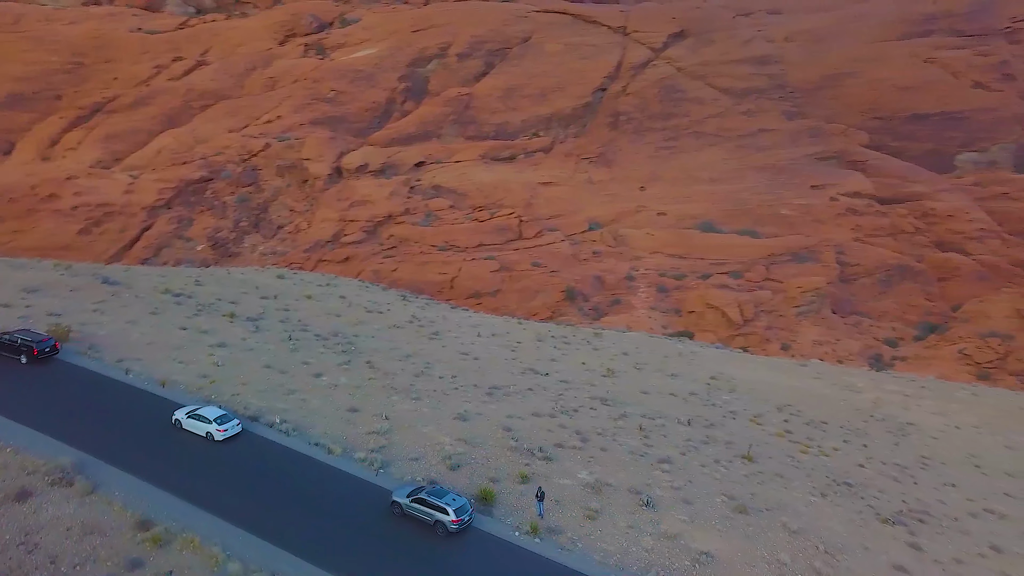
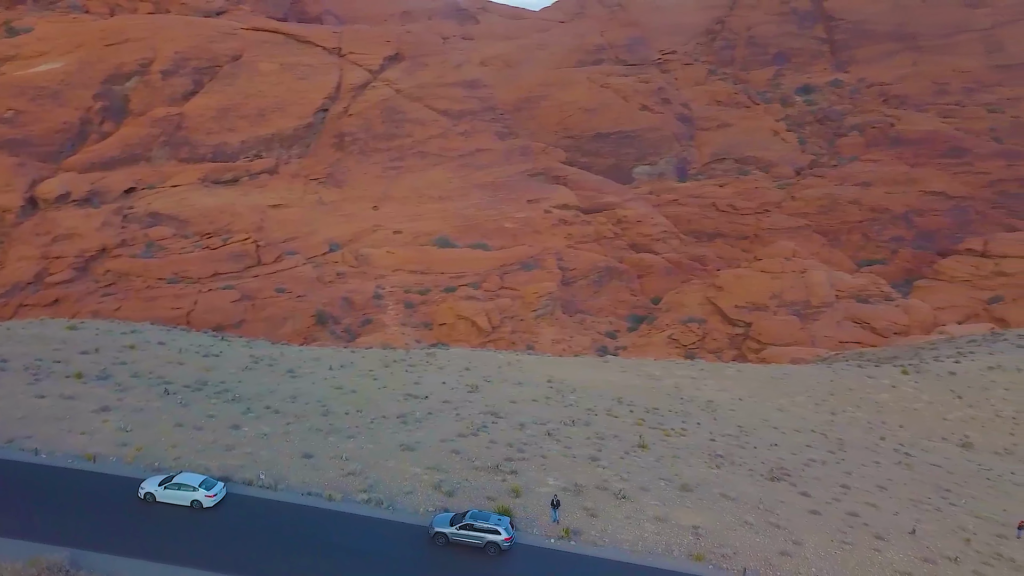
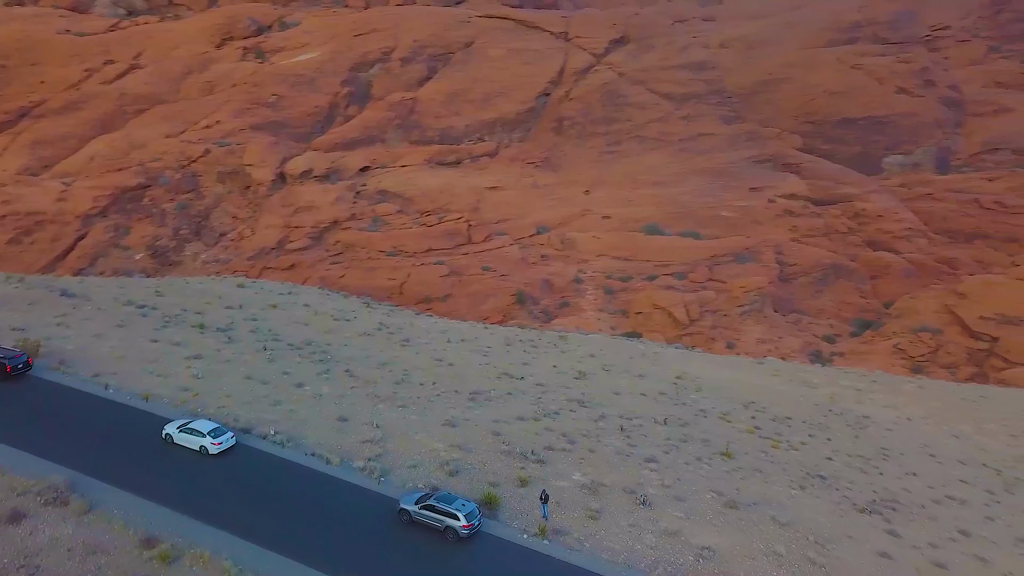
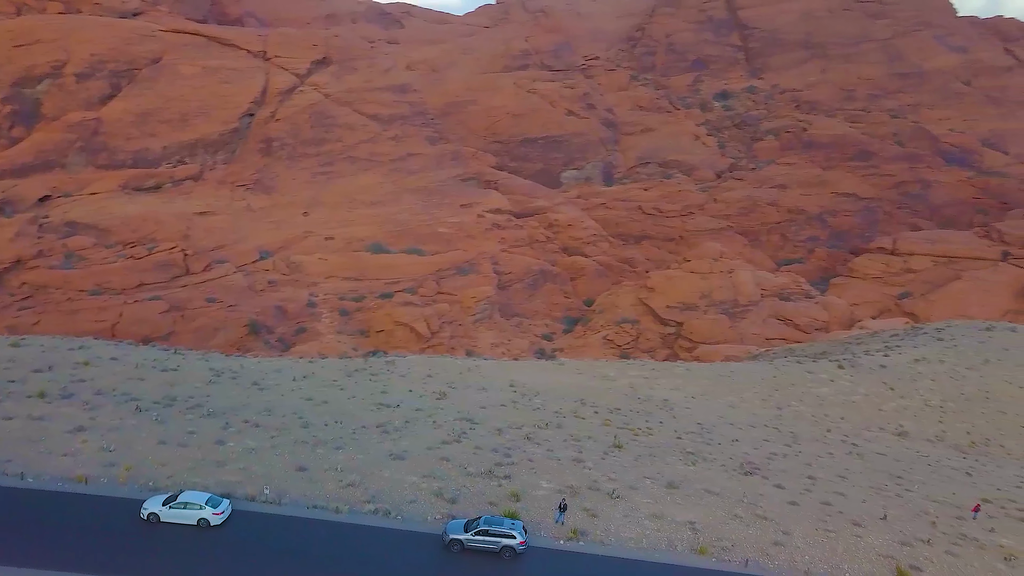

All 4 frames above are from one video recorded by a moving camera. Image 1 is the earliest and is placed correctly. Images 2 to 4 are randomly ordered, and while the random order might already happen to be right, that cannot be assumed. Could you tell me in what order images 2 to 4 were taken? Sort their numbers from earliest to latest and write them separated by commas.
3, 2, 4
